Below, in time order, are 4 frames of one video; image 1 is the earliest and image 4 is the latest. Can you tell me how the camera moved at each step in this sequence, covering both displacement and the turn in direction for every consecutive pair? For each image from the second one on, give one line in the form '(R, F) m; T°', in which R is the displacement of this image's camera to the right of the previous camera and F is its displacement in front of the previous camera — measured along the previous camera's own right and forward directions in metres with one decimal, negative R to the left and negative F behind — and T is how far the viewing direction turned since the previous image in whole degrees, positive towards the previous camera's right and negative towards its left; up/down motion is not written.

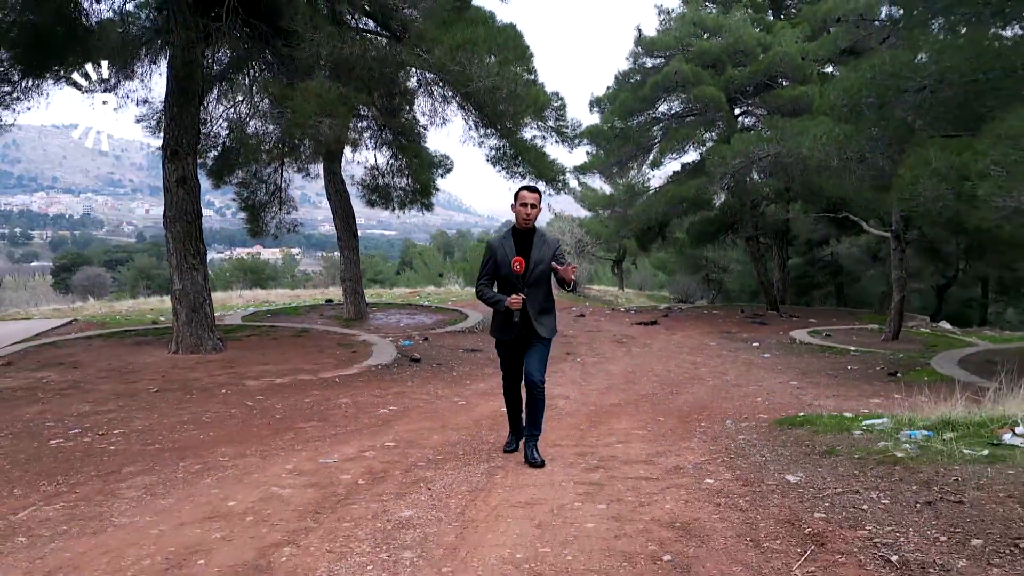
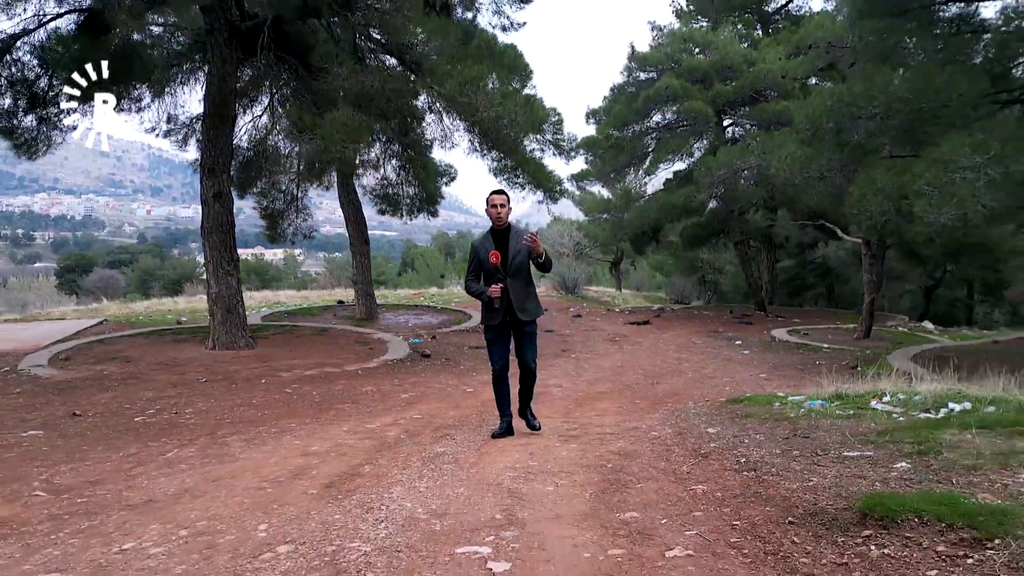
(0.0, -0.9) m; 0°
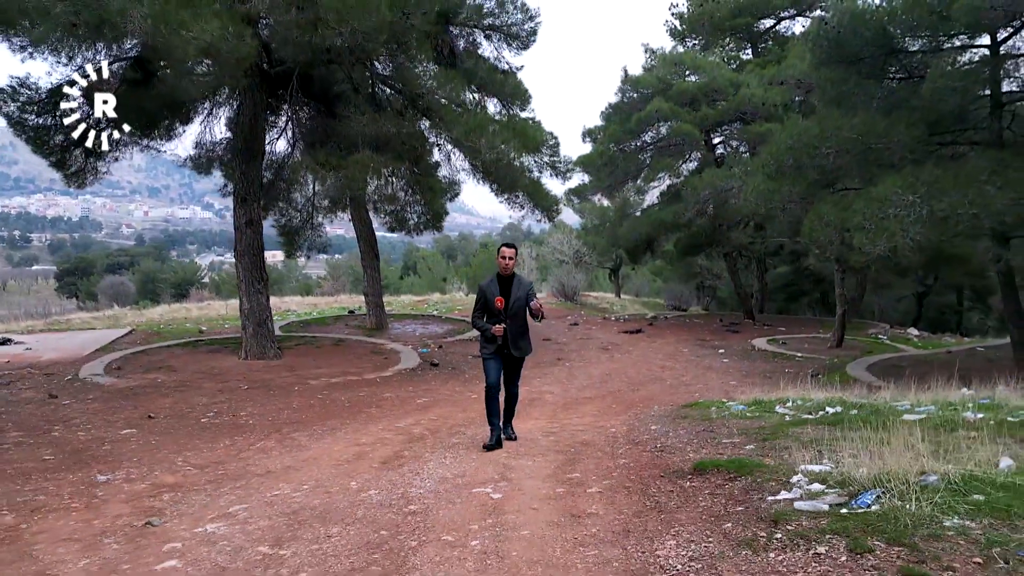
(0.0, -1.1) m; 0°
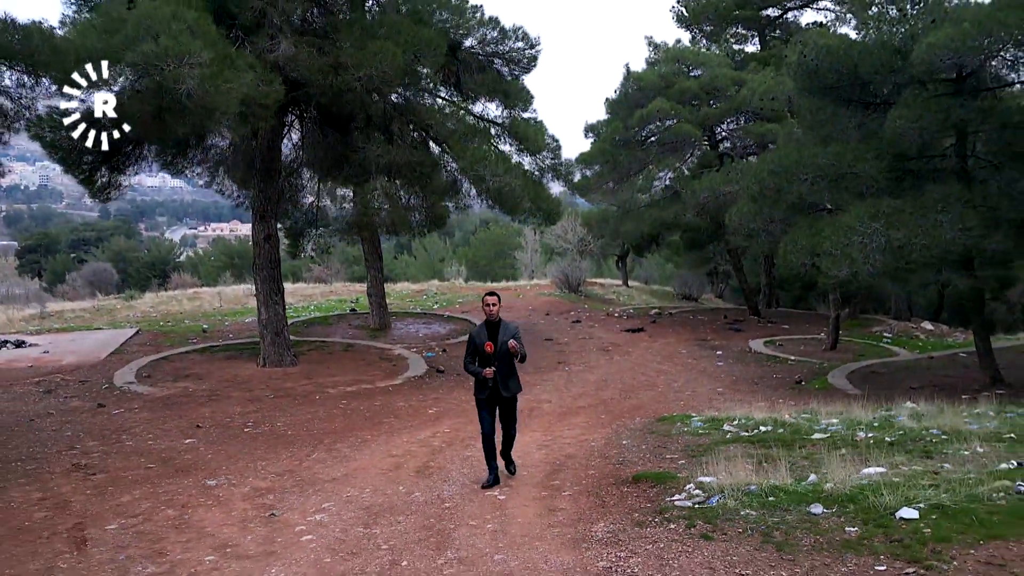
(0.0, -1.1) m; 0°
